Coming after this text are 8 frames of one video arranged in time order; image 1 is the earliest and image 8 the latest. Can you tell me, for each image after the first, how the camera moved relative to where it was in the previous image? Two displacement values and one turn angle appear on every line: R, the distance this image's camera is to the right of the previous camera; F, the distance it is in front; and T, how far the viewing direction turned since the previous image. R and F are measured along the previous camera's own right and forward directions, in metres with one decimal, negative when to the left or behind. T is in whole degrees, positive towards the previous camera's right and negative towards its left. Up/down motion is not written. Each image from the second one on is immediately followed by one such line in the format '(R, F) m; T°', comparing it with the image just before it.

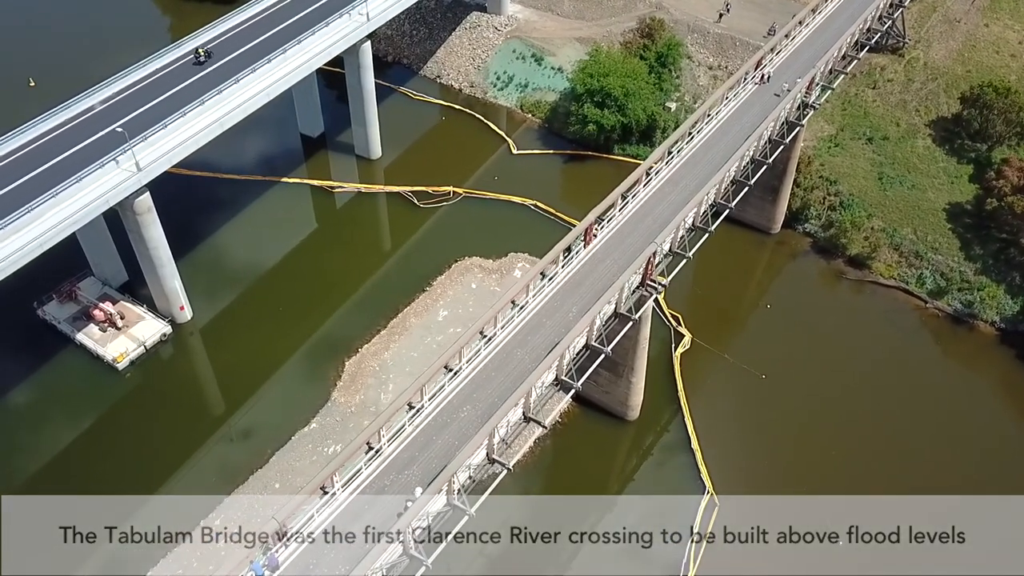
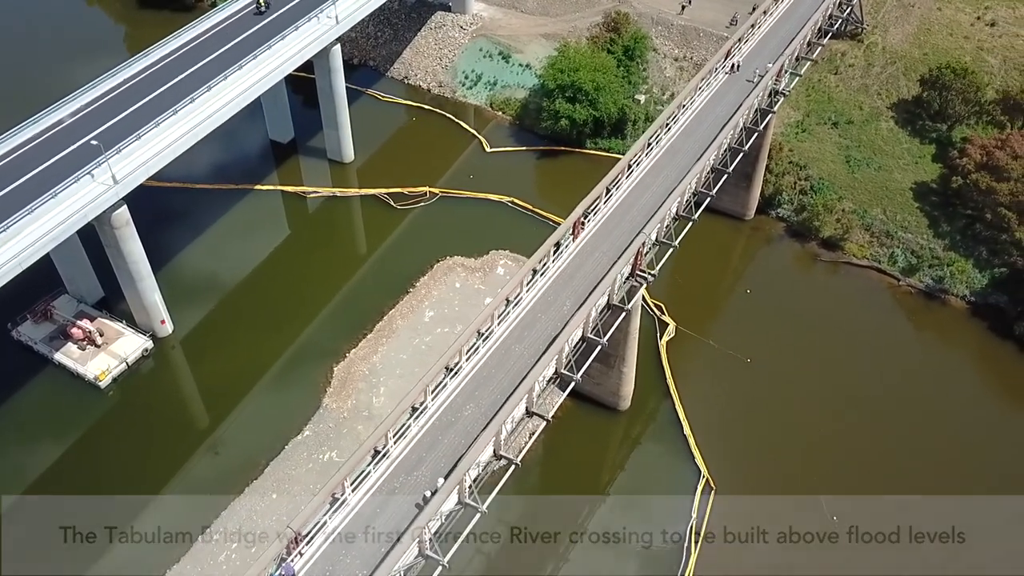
(-0.9, -0.1) m; +3°
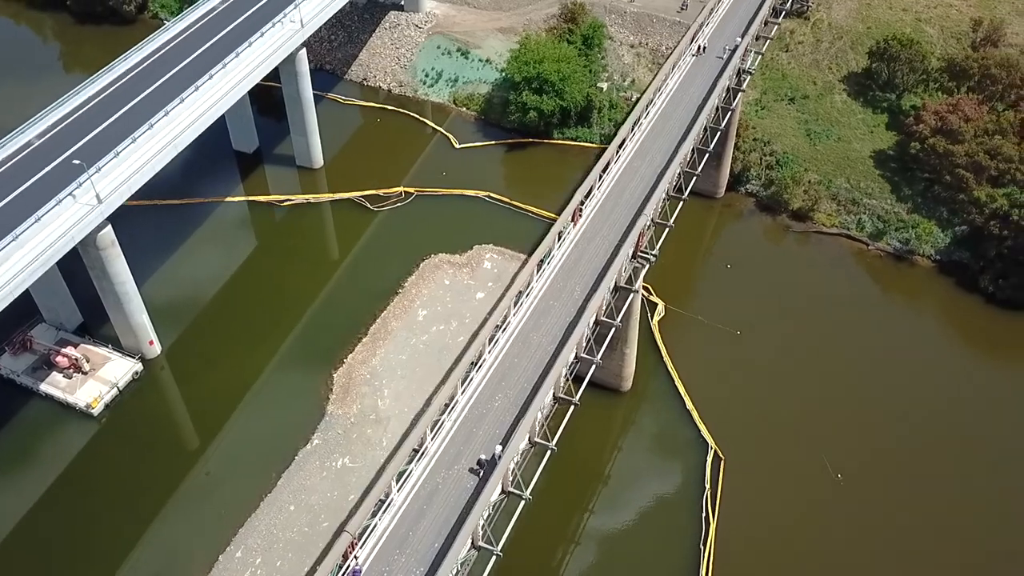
(-2.0, -0.1) m; +4°
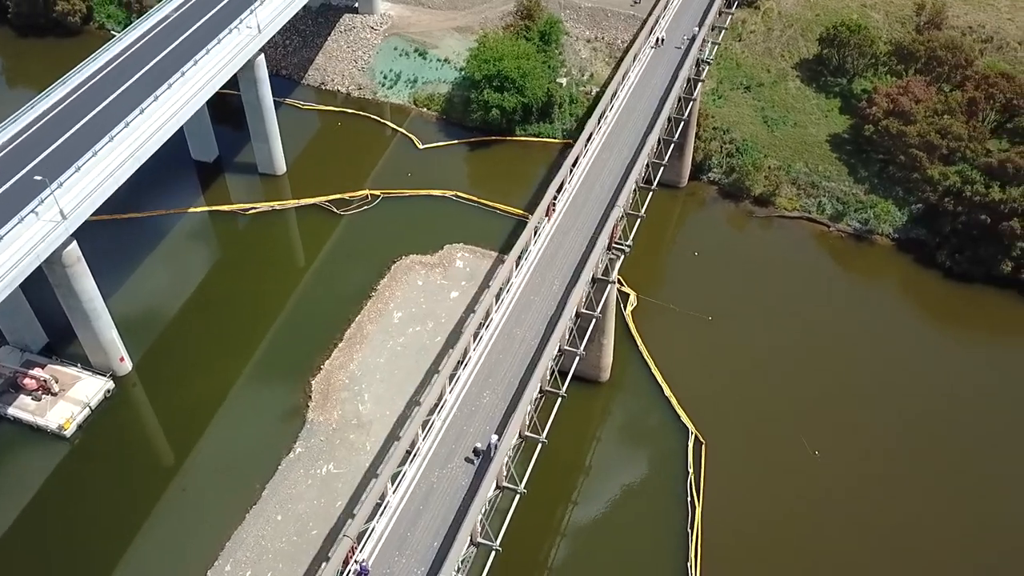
(-0.6, -0.1) m; +3°
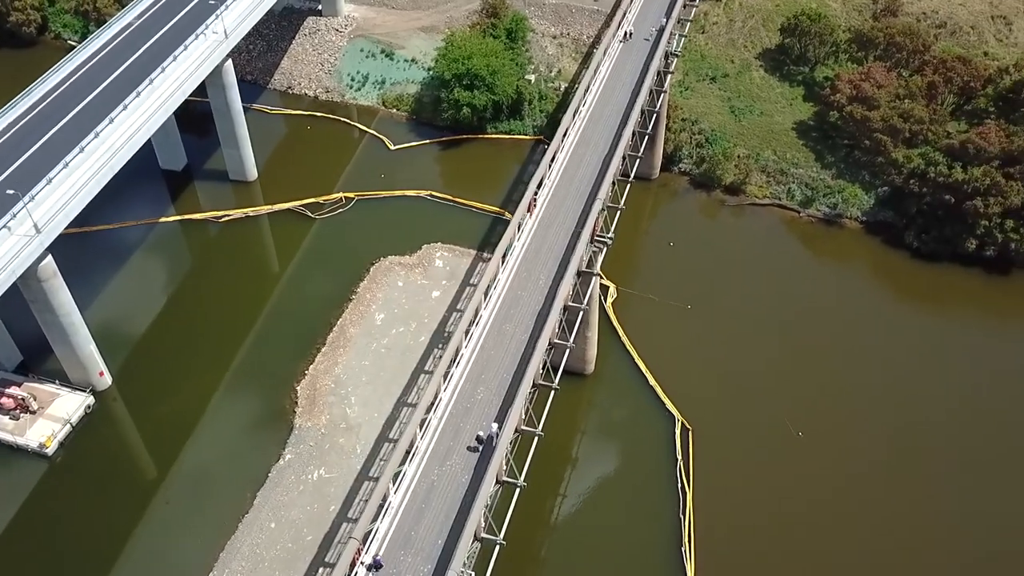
(-0.6, -0.1) m; +2°
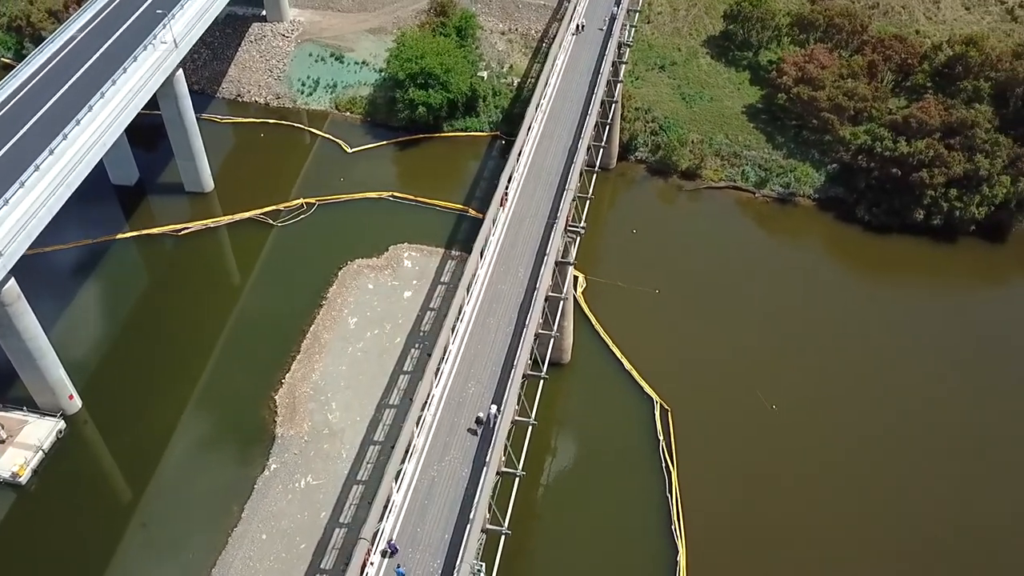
(-0.9, -0.2) m; +4°
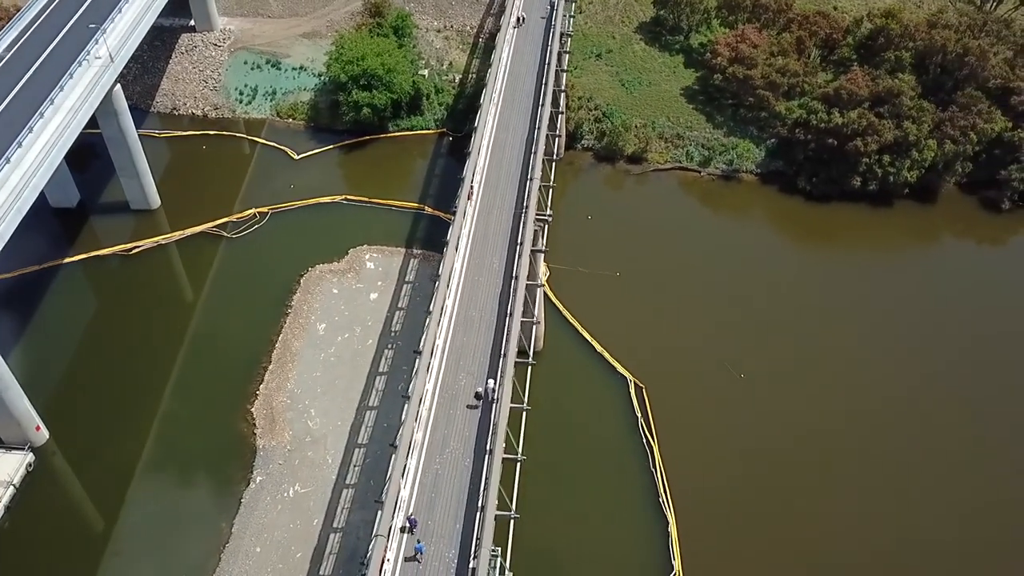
(-1.3, -0.3) m; +5°
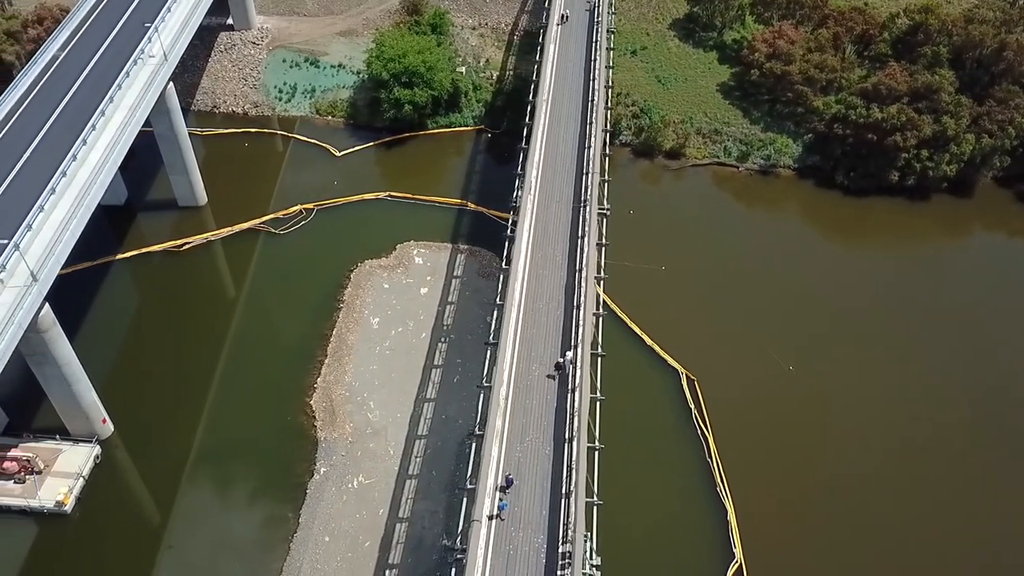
(-1.8, -0.4) m; 0°
